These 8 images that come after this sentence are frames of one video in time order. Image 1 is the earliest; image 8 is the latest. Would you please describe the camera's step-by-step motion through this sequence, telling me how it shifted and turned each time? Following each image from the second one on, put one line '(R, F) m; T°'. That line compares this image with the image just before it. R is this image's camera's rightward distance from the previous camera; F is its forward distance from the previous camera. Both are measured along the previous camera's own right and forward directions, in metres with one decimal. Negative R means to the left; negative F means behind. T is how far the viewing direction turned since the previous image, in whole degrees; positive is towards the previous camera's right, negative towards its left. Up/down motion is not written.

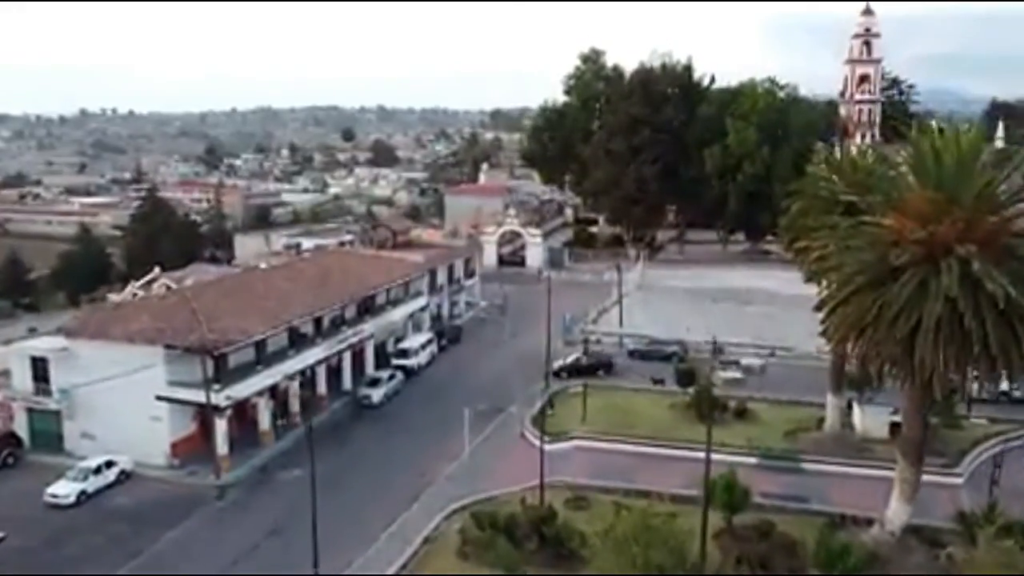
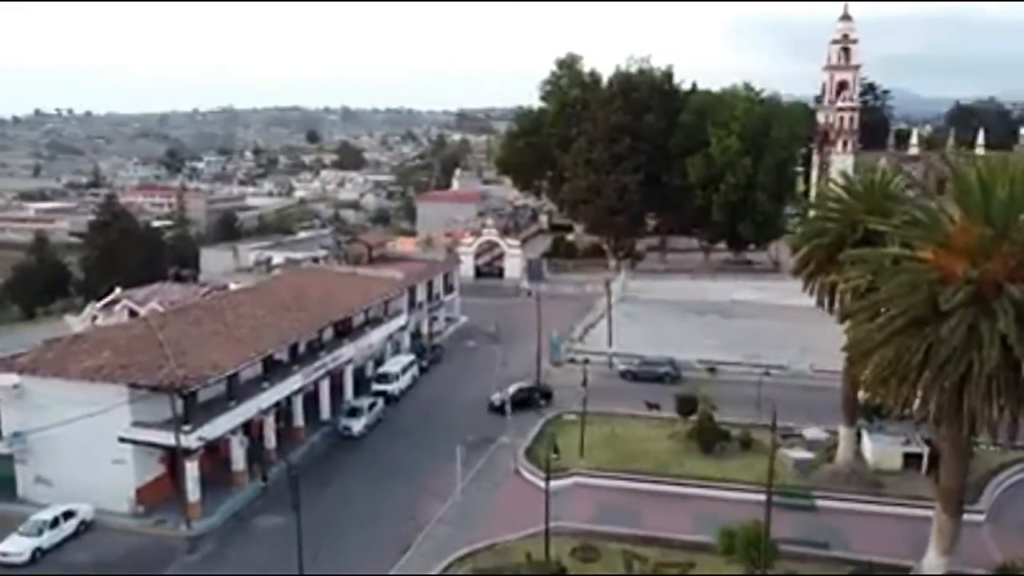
(-0.7, +1.4) m; +2°
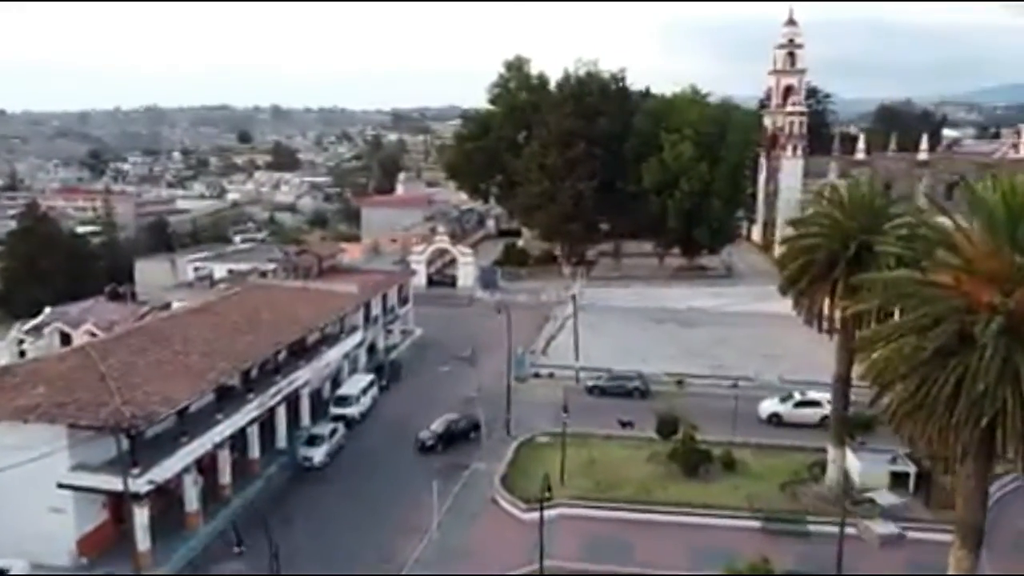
(-1.0, +1.2) m; +4°
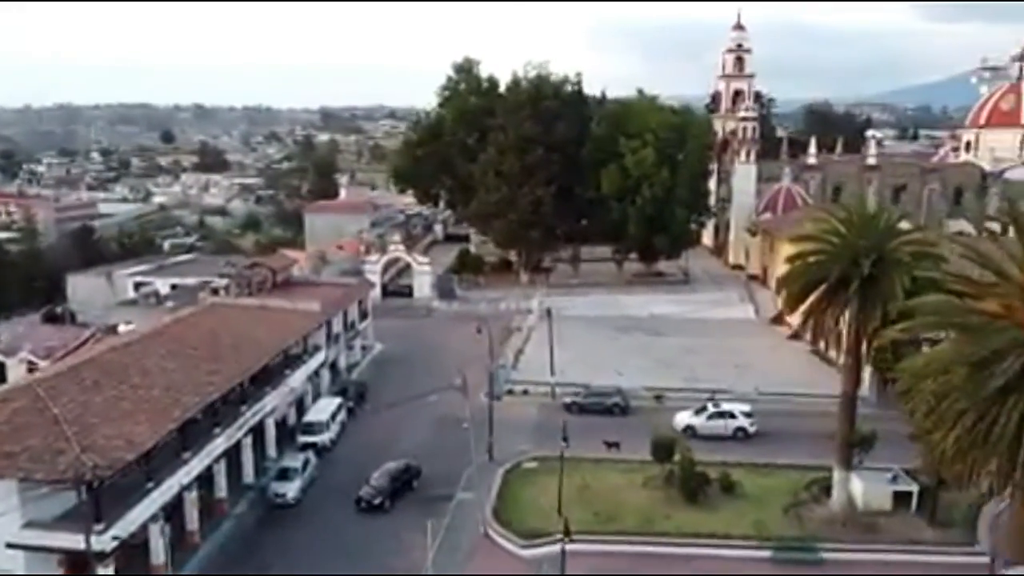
(-1.4, +1.3) m; +5°
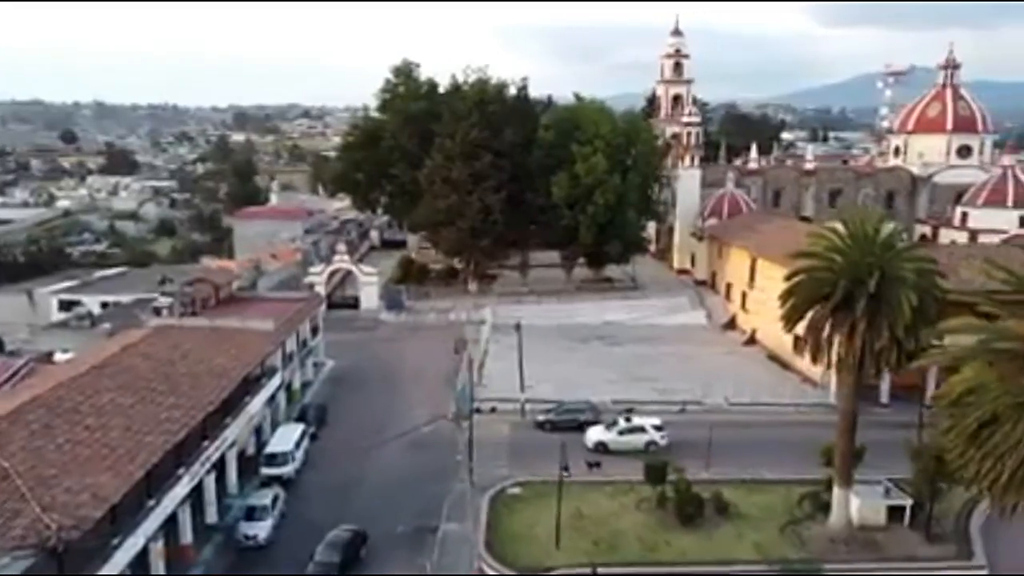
(-1.7, +1.1) m; +6°
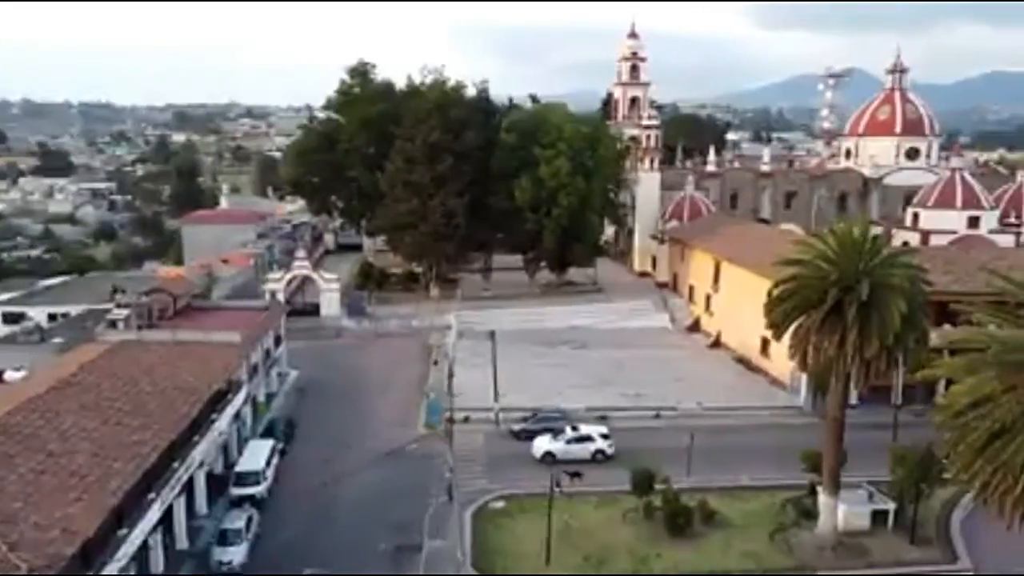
(-0.9, +0.5) m; +4°
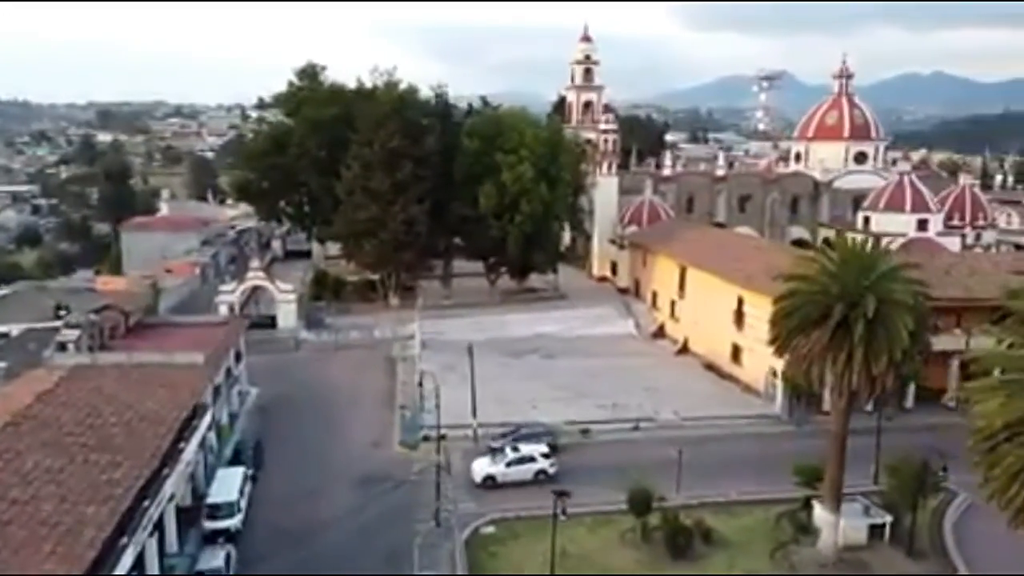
(-1.3, +0.8) m; +4°
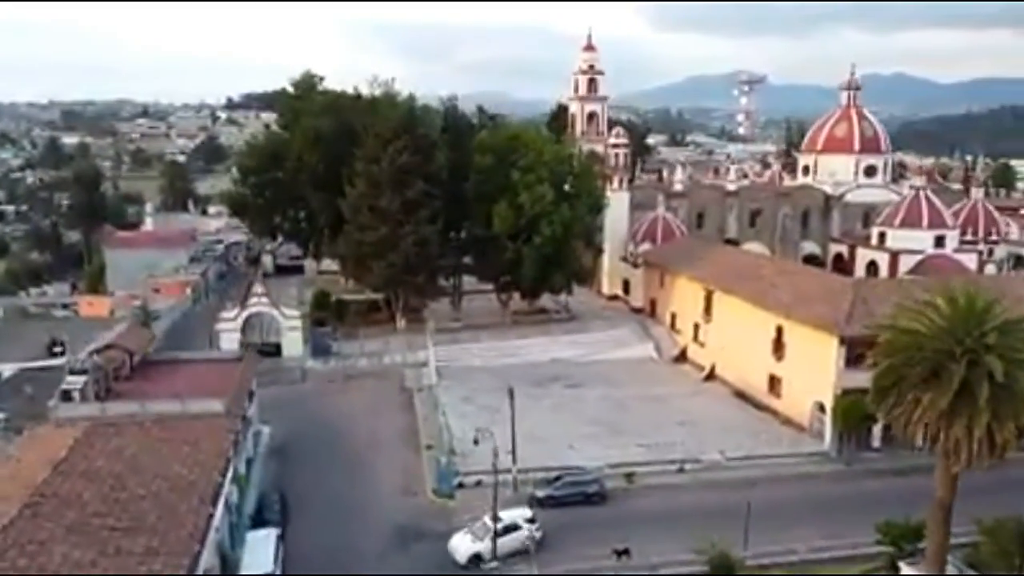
(-2.3, +1.8) m; +2°
